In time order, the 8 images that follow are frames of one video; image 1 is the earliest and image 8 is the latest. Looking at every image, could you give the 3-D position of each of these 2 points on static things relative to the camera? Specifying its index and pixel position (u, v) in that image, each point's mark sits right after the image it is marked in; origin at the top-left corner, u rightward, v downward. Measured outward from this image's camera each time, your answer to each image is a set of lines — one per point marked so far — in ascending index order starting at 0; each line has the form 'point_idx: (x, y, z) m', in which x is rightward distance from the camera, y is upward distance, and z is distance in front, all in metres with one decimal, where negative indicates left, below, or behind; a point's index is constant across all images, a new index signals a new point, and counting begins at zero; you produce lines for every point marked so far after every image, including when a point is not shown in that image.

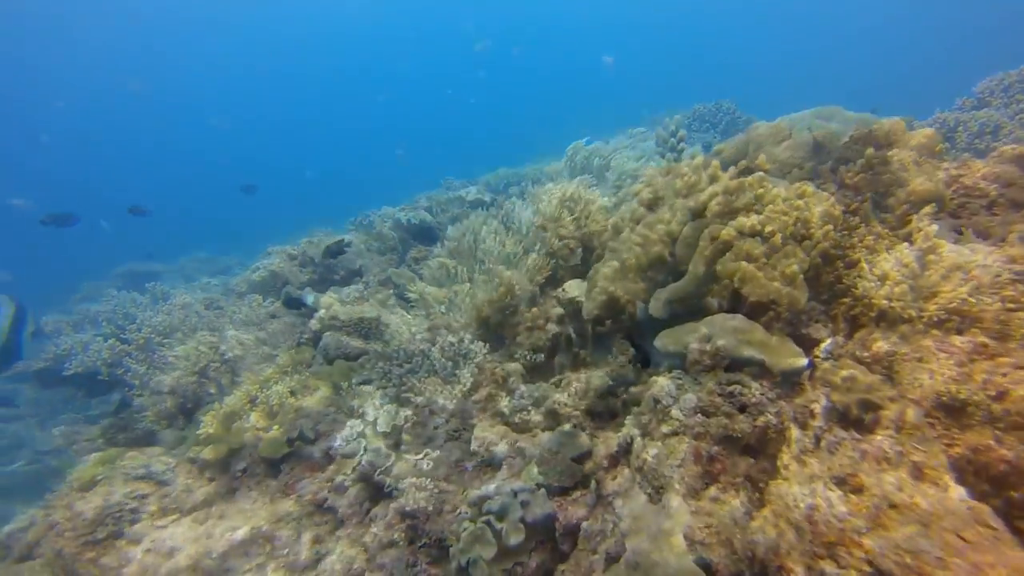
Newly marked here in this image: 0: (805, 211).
0: (+1.3, +0.4, +3.1) m
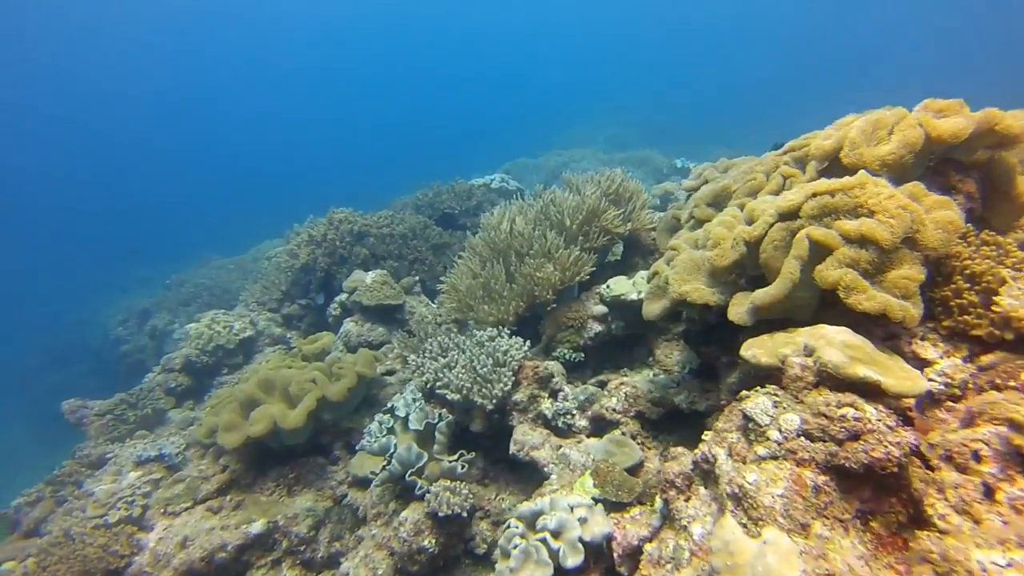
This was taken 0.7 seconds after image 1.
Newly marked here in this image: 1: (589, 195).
0: (+1.7, +0.3, +2.8) m
1: (+0.8, +0.8, +6.2) m
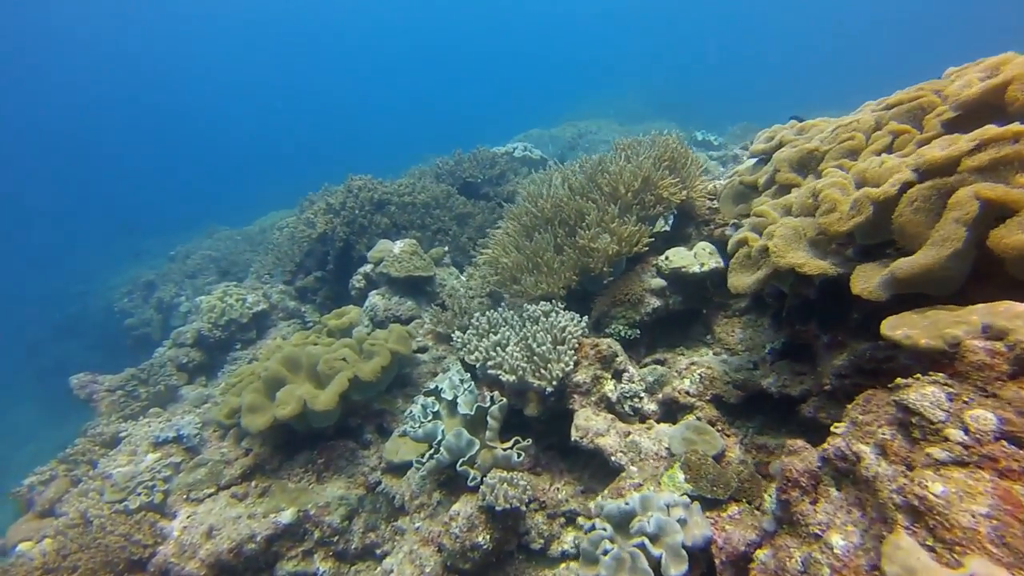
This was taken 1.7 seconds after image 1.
0: (+2.1, +0.4, +2.3) m
1: (+1.2, +1.1, +5.7) m
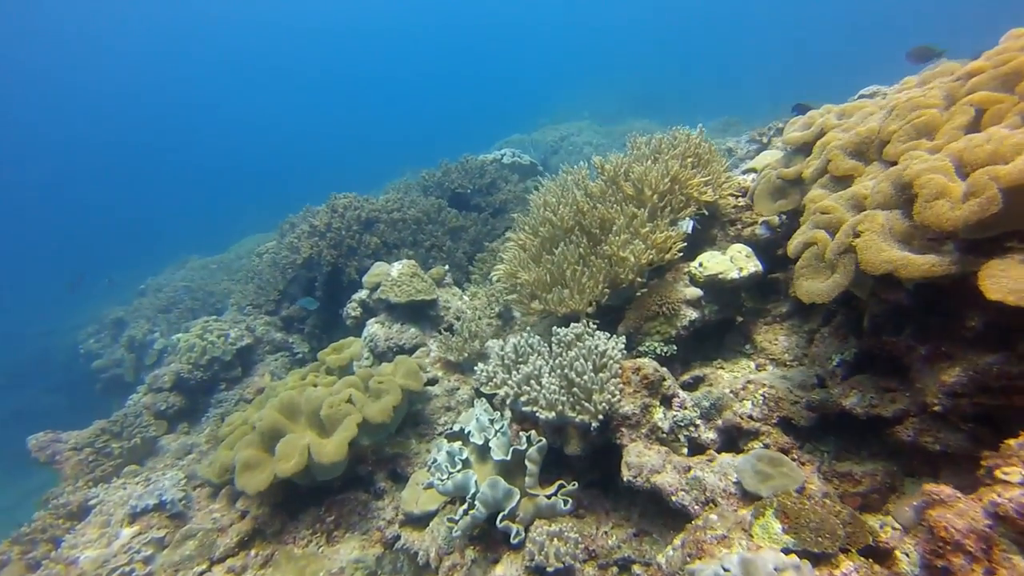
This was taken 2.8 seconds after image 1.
0: (+2.3, +0.4, +1.8) m
1: (+1.3, +1.0, +5.2) m
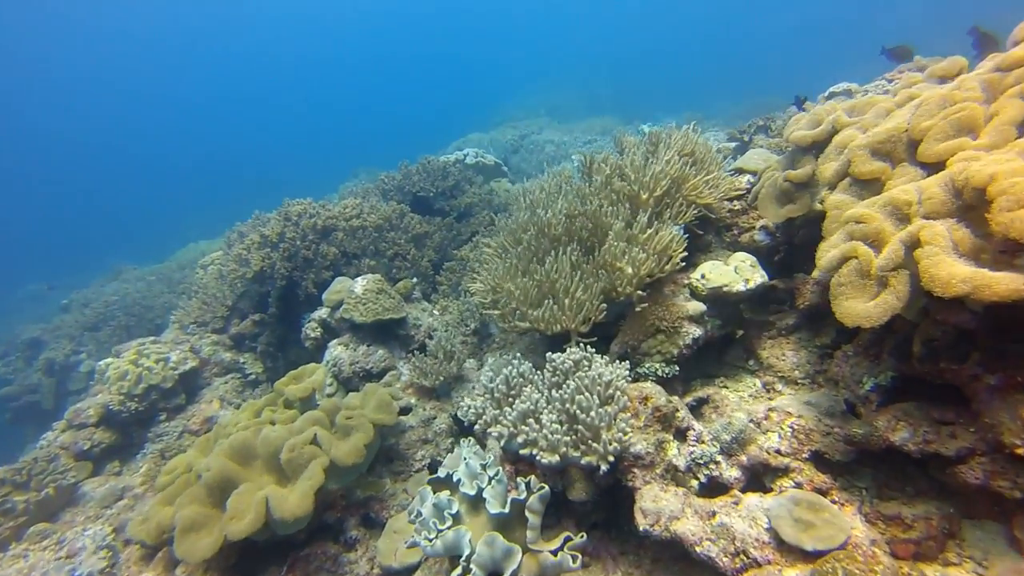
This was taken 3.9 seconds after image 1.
0: (+2.3, +0.4, +1.5) m
1: (+1.1, +0.9, +4.8) m
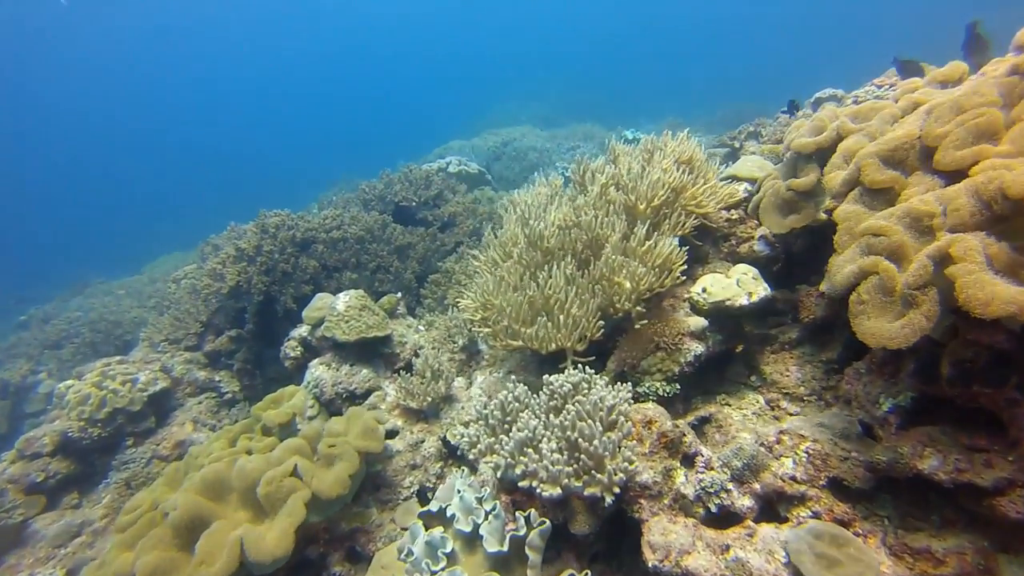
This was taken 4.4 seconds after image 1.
0: (+2.4, +0.3, +1.3) m
1: (+1.0, +0.8, +4.6) m
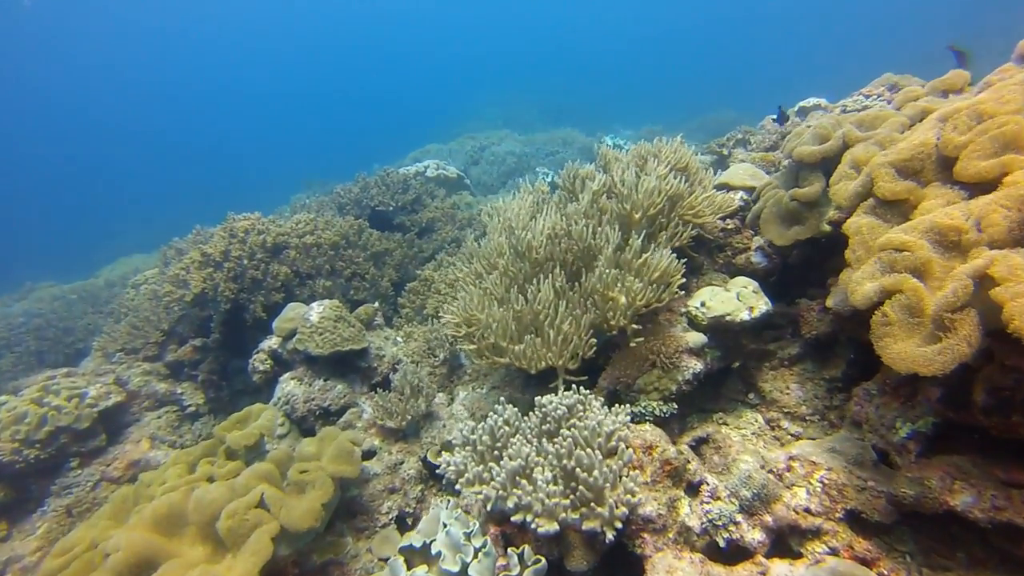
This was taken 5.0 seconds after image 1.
0: (+2.4, +0.2, +1.1) m
1: (+1.0, +0.7, +4.3) m
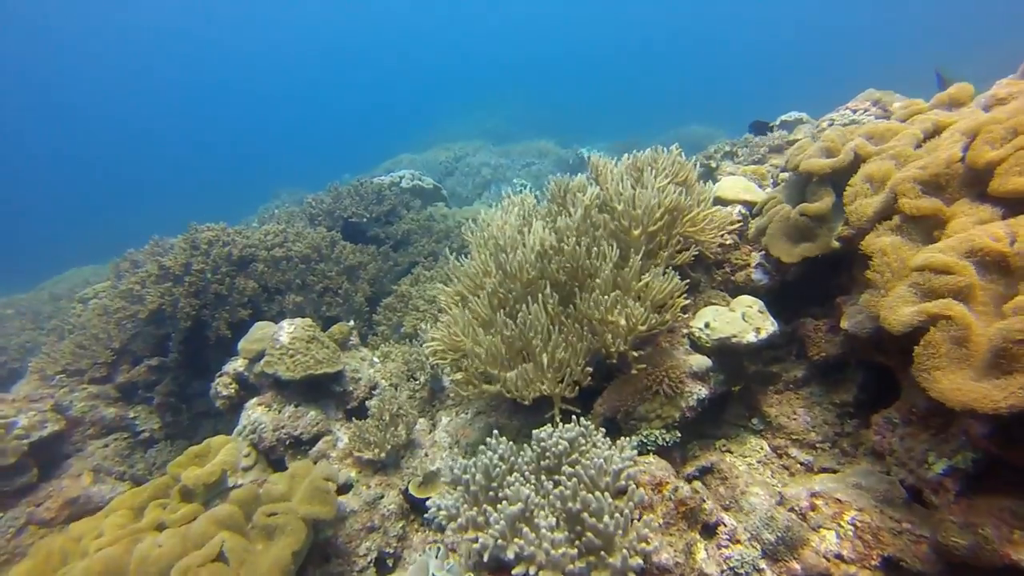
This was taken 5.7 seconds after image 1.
0: (+2.5, +0.2, +1.0) m
1: (+0.9, +0.6, +4.1) m
